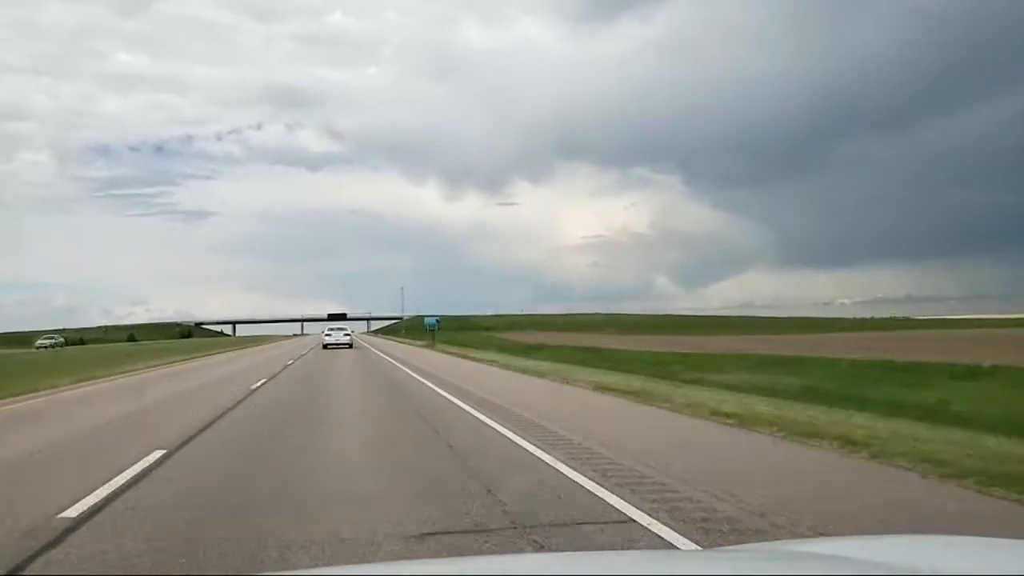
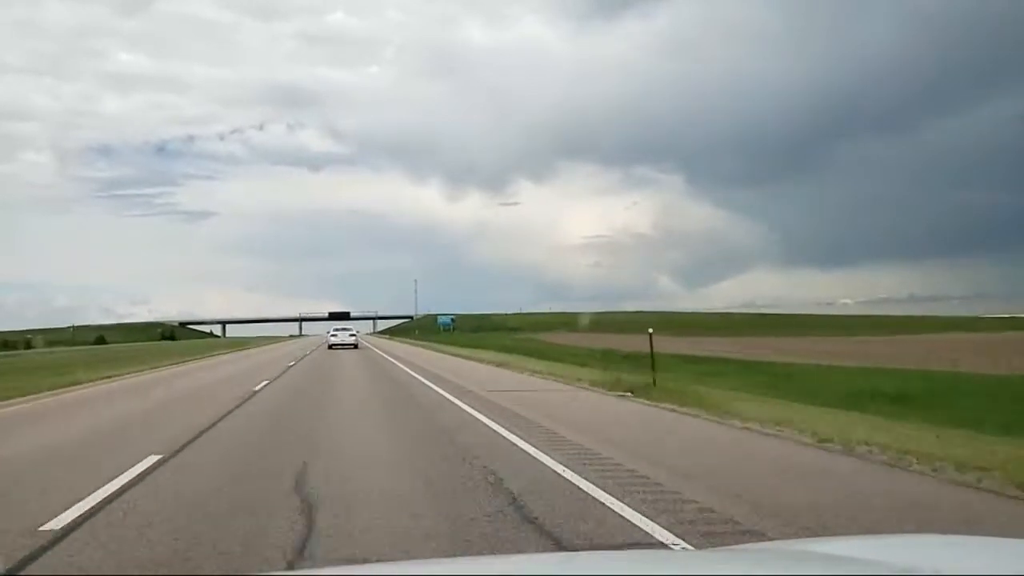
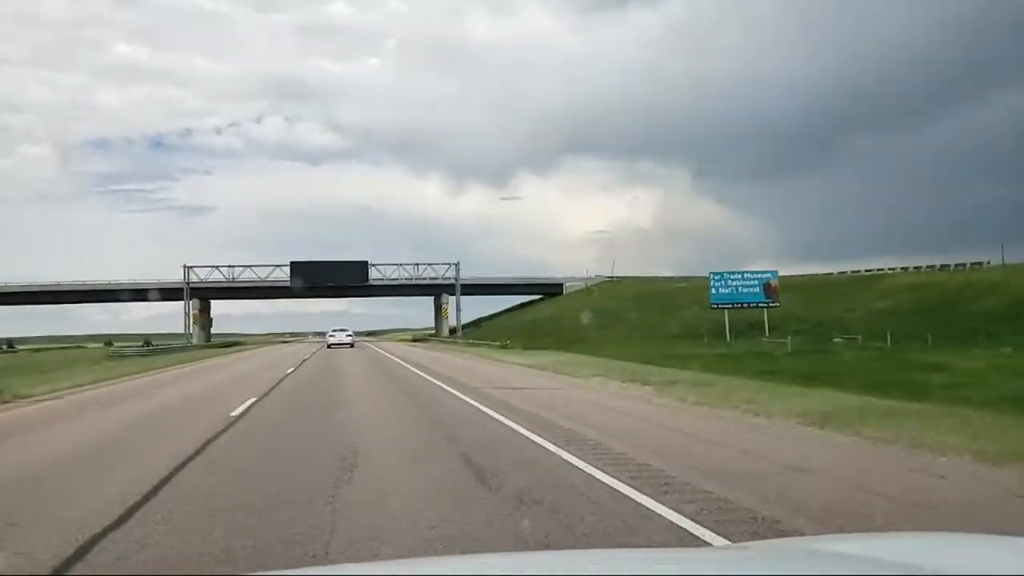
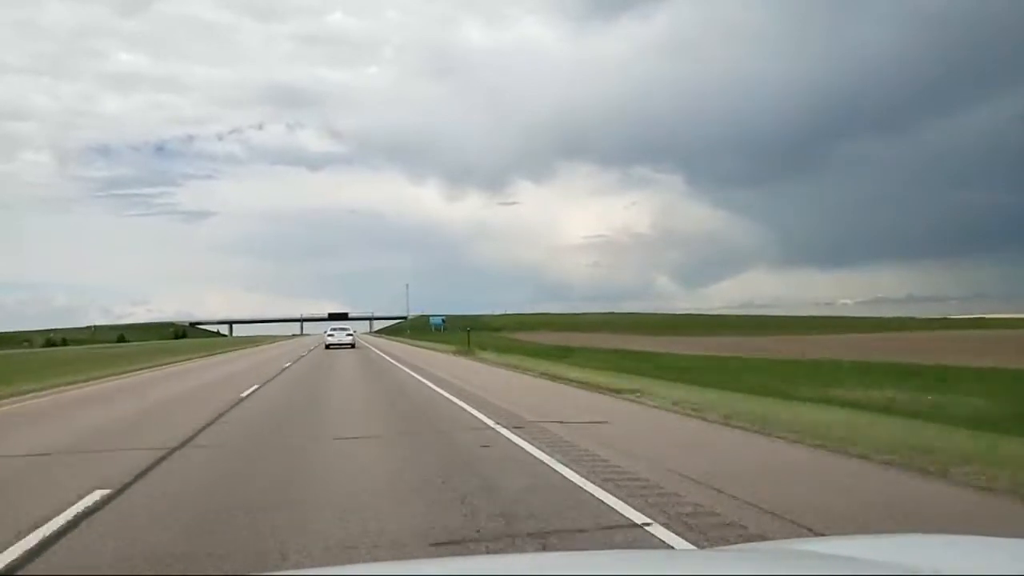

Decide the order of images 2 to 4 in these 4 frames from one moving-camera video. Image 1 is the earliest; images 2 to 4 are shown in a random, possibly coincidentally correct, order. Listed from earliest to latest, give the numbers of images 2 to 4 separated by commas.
4, 2, 3
